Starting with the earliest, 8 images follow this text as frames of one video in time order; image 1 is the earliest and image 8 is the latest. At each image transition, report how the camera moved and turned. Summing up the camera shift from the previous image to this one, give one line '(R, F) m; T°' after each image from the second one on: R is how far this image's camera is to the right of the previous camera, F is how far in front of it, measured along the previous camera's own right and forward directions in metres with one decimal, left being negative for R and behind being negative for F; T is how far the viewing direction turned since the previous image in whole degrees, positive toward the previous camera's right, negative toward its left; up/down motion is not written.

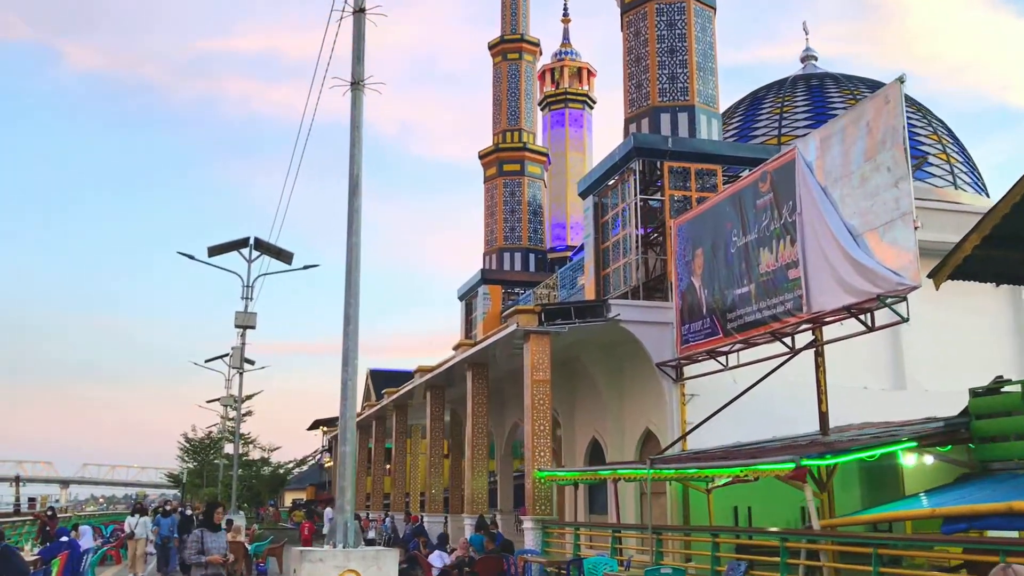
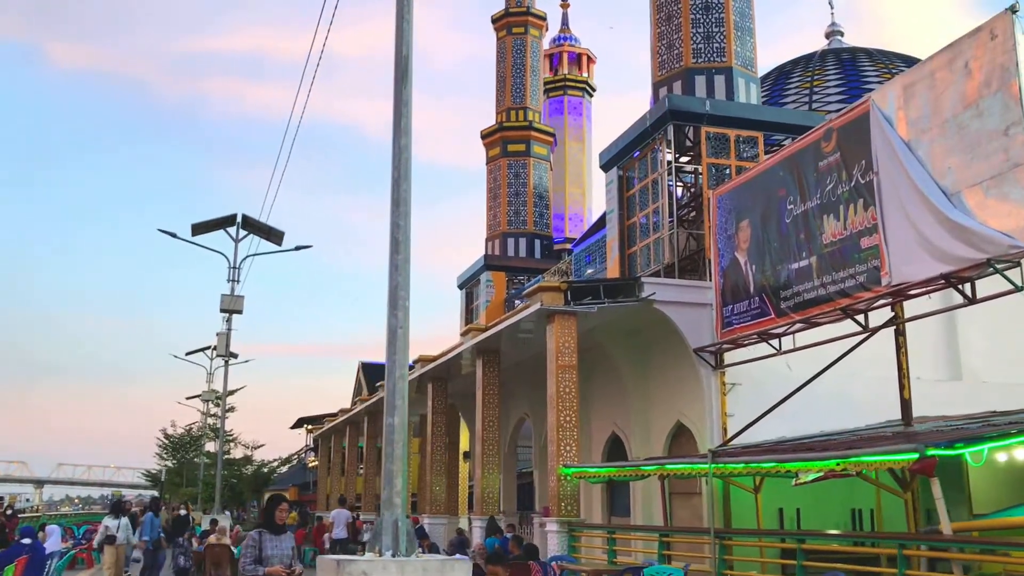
(-0.6, +1.6) m; +1°
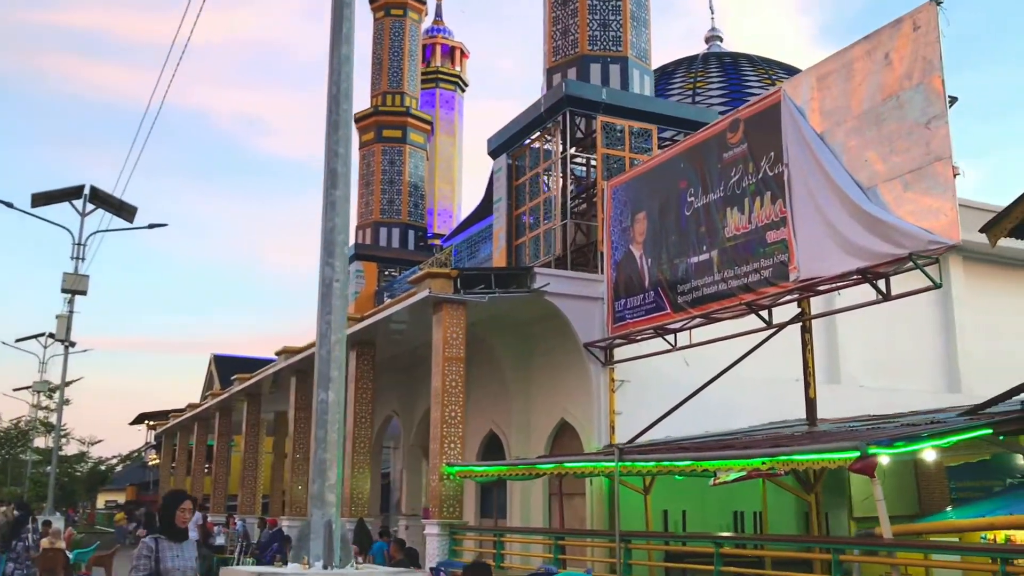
(-0.4, +0.8) m; +9°
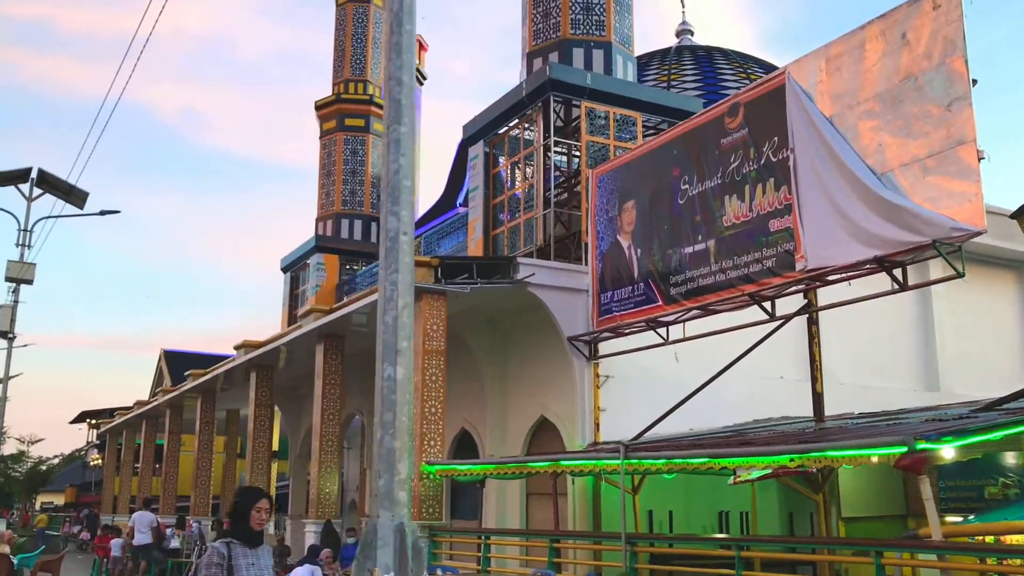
(-0.5, +0.6) m; +3°
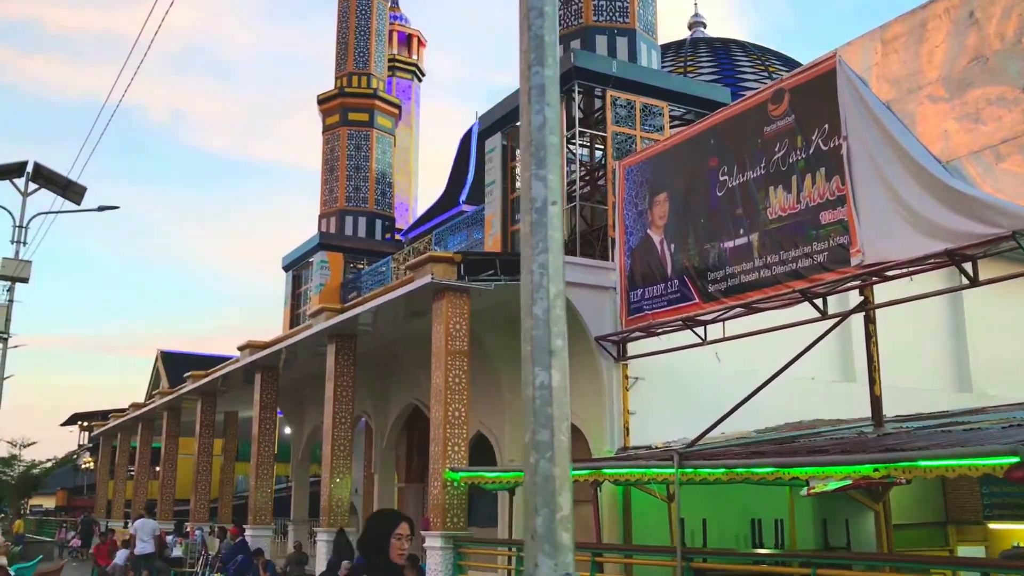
(-0.4, +0.6) m; +1°
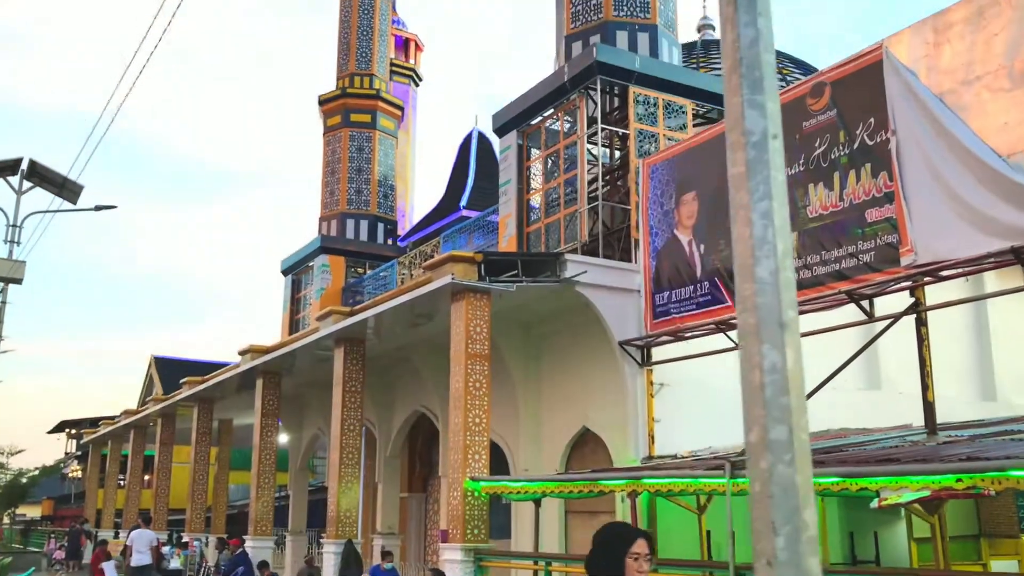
(-0.4, +0.5) m; +1°
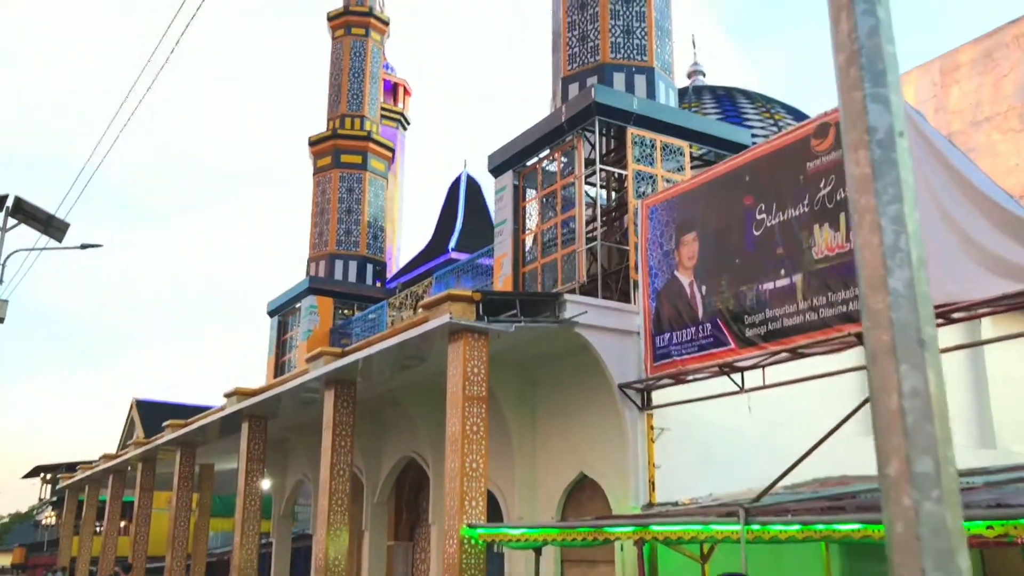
(-0.2, +0.2) m; +1°
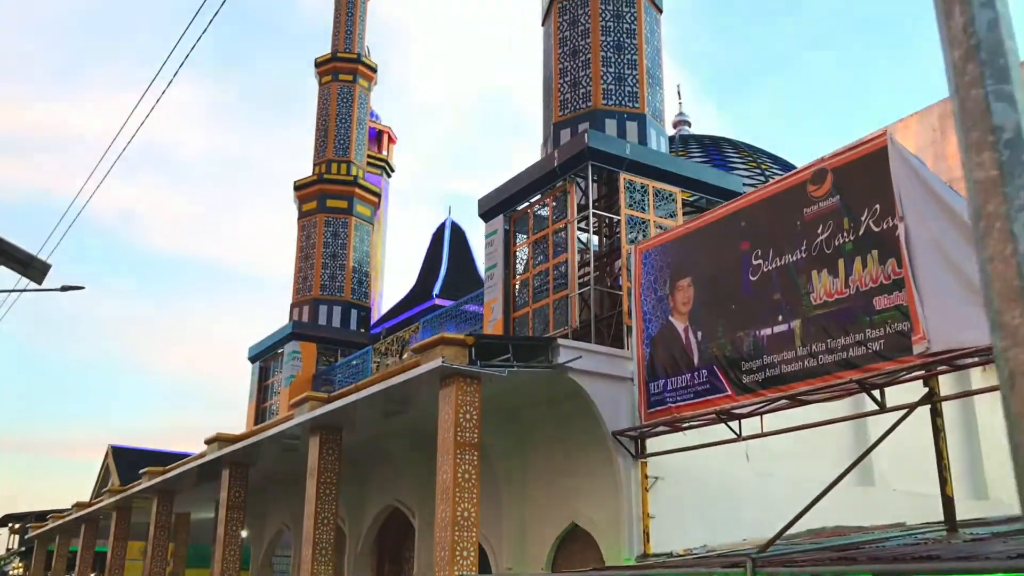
(-0.2, +0.2) m; +1°
